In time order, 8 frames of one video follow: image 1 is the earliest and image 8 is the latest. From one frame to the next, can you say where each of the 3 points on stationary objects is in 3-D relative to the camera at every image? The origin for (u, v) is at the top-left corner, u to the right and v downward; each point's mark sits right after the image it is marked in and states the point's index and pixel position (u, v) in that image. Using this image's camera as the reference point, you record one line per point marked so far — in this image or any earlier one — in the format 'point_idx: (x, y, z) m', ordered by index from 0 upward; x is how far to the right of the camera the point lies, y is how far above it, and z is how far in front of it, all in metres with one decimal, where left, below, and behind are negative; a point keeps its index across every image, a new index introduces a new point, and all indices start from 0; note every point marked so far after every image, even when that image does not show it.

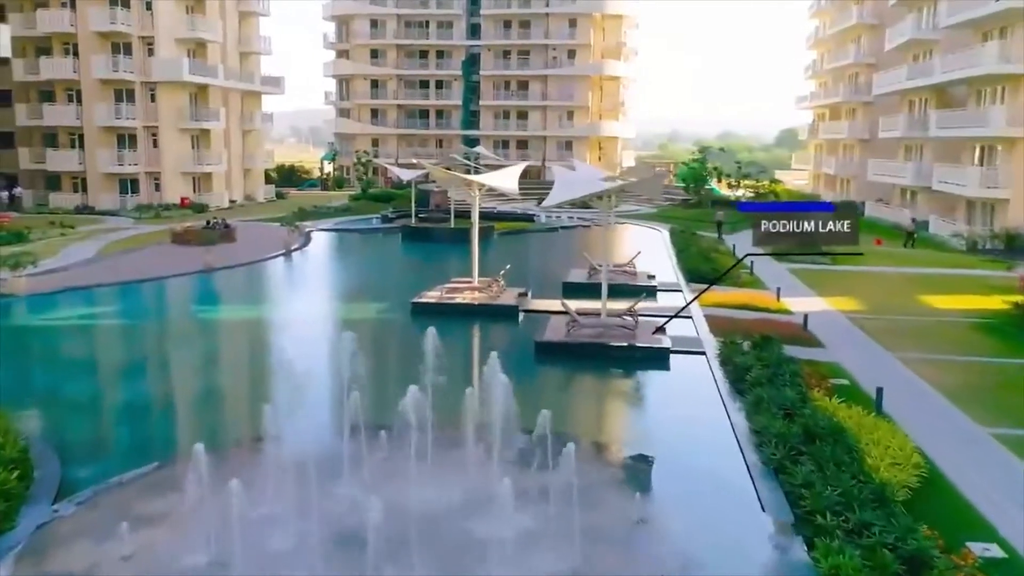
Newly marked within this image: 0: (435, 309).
0: (-1.7, -0.5, +19.7) m
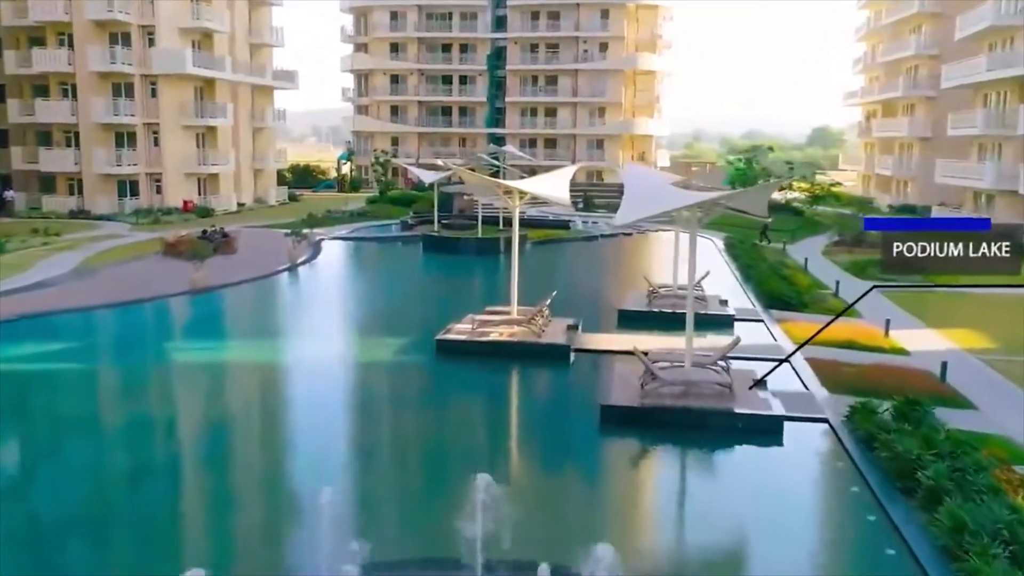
0: (-0.9, -1.1, +15.8) m
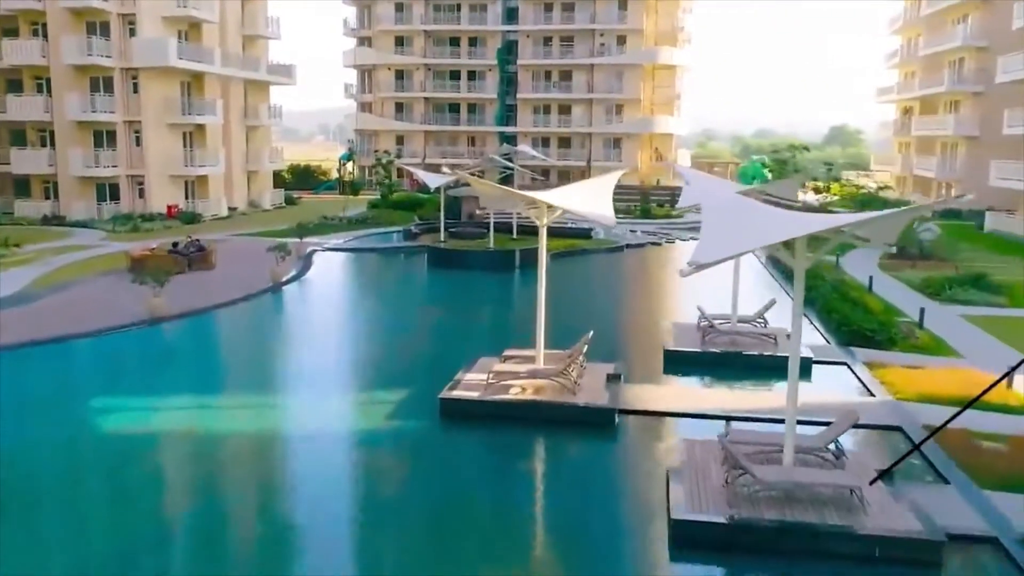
0: (-0.5, -1.7, +12.3) m
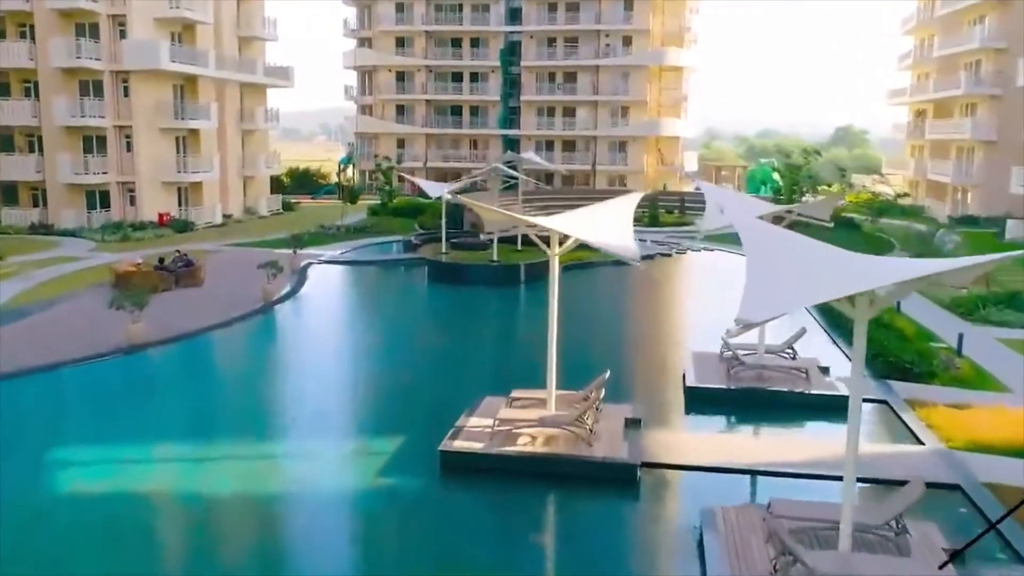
0: (-0.4, -2.1, +11.0) m
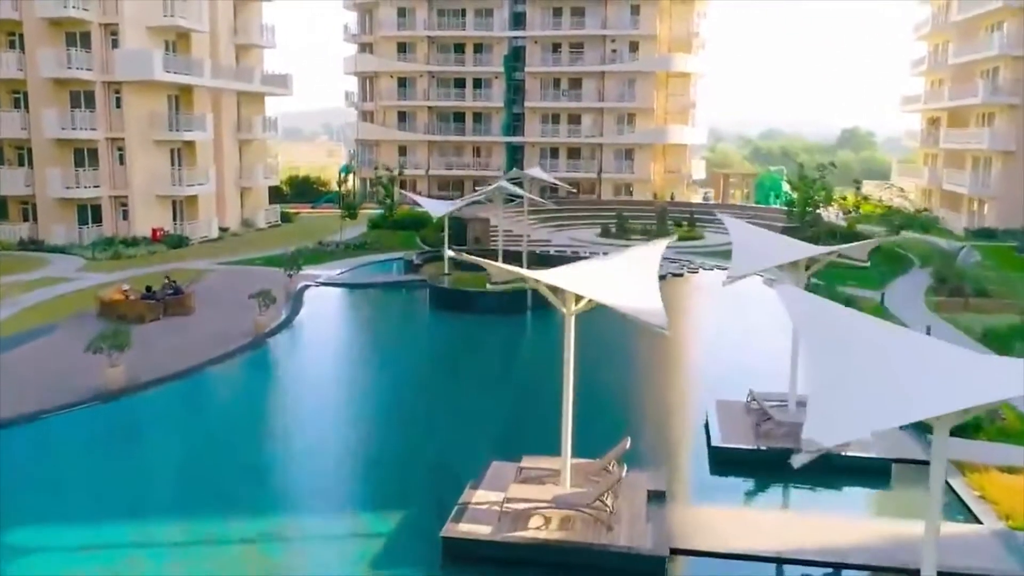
0: (-0.3, -2.8, +9.8) m
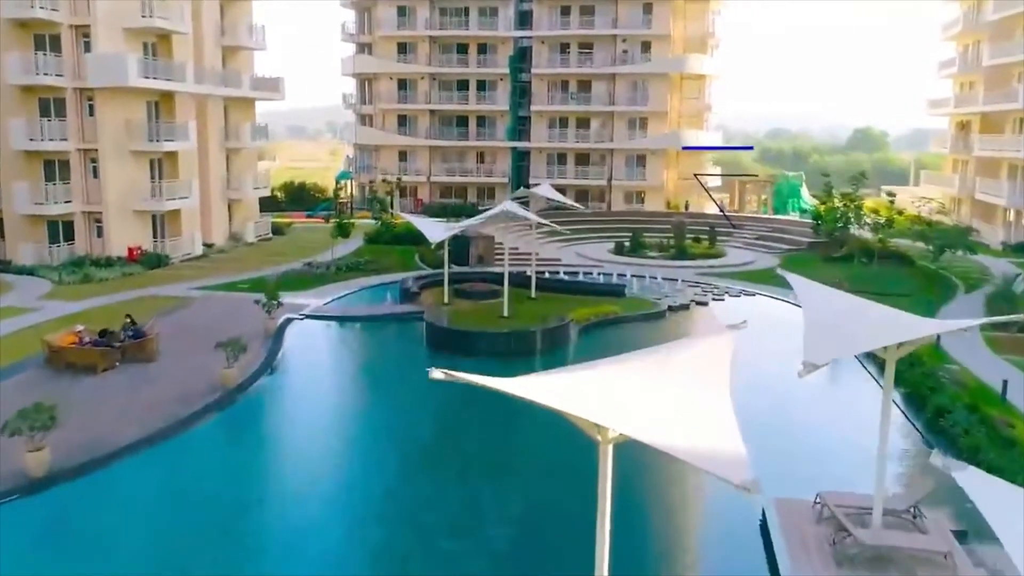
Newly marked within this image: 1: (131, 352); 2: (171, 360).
0: (-0.2, -3.7, +7.1) m
1: (-7.8, -1.4, +19.1) m
2: (-7.2, -1.5, +19.5) m
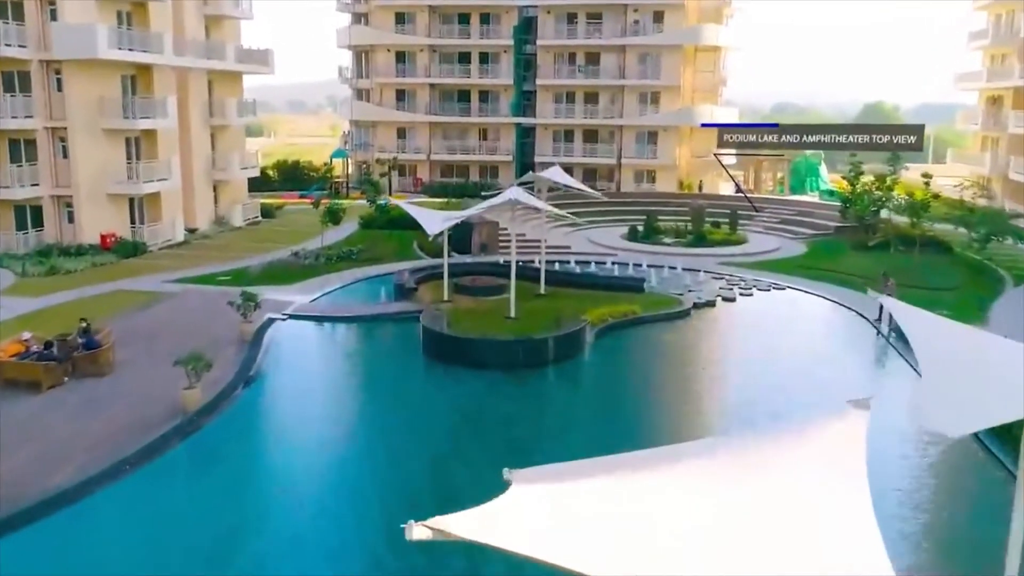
0: (0.0, -4.1, +4.6) m
1: (-7.7, -1.4, +16.6) m
2: (-7.0, -1.6, +17.0) m
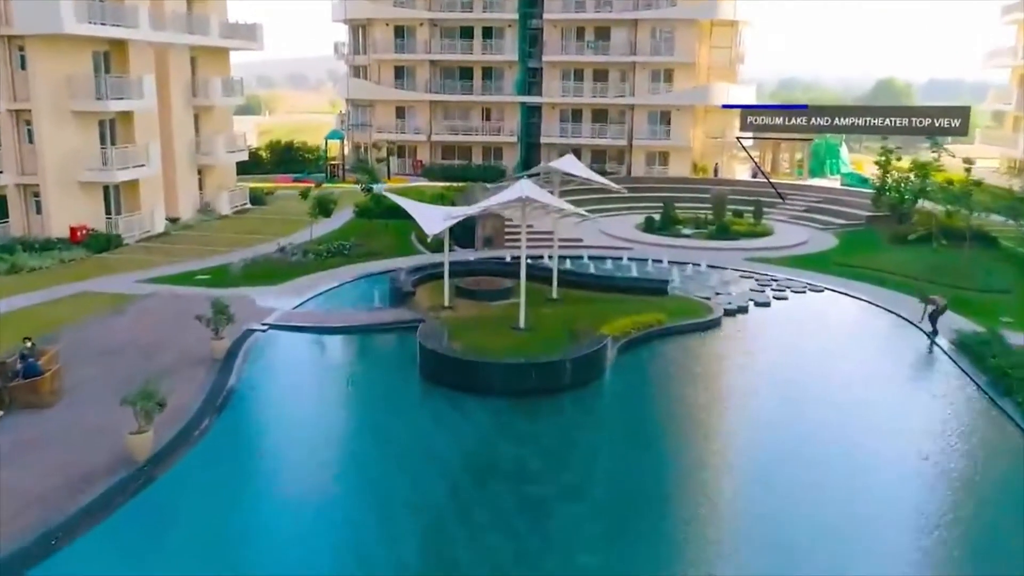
0: (+0.1, -4.7, +2.3) m
1: (-7.5, -1.7, +14.2) m
2: (-6.8, -1.8, +14.6) m
